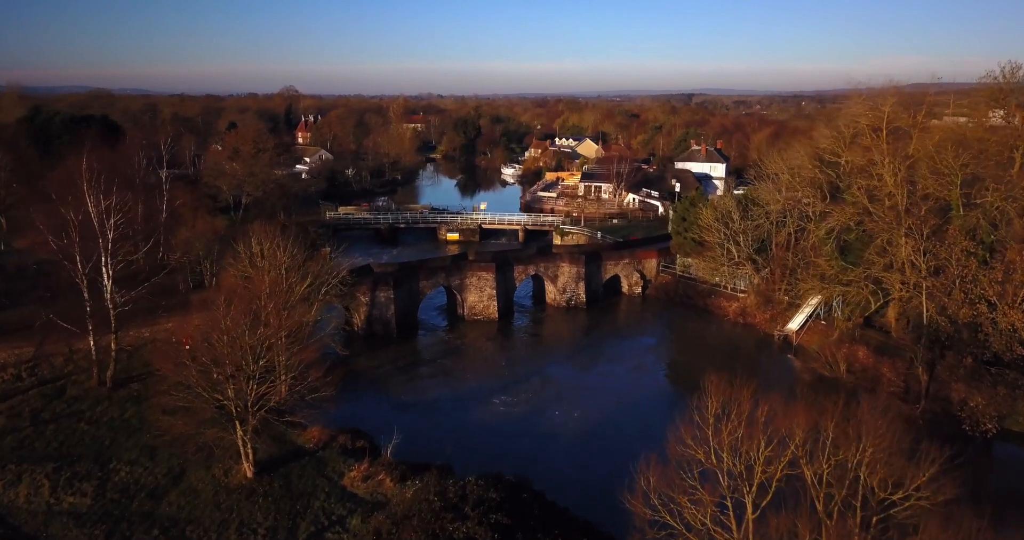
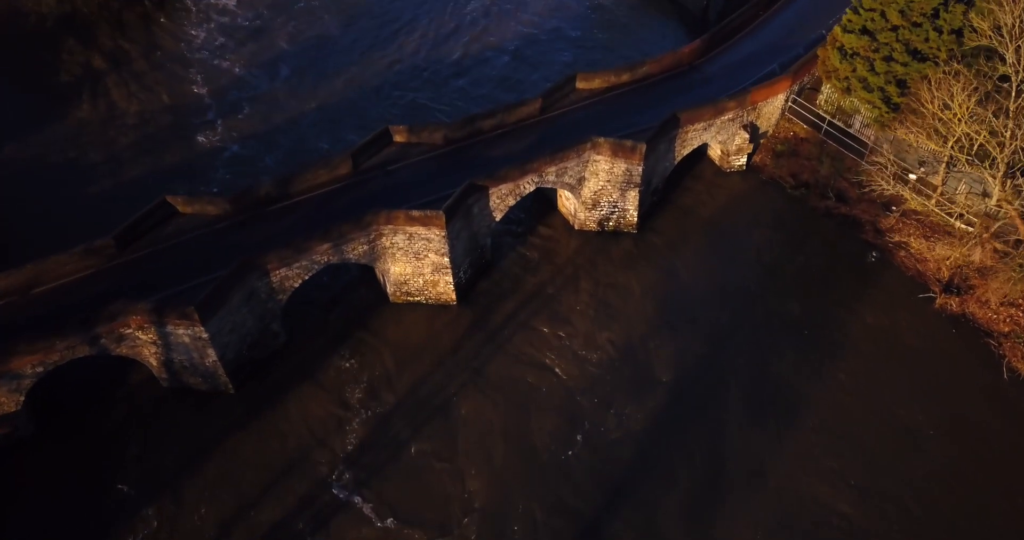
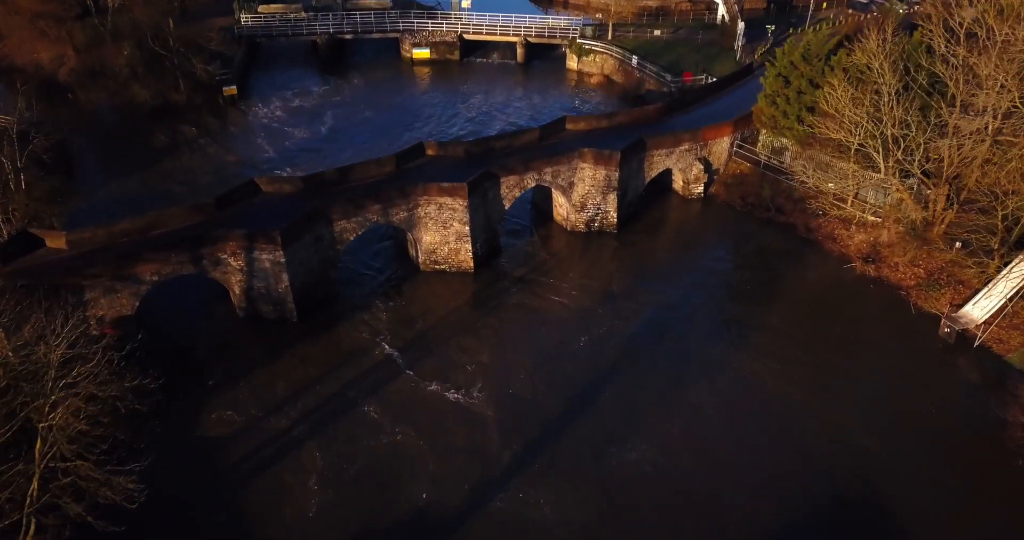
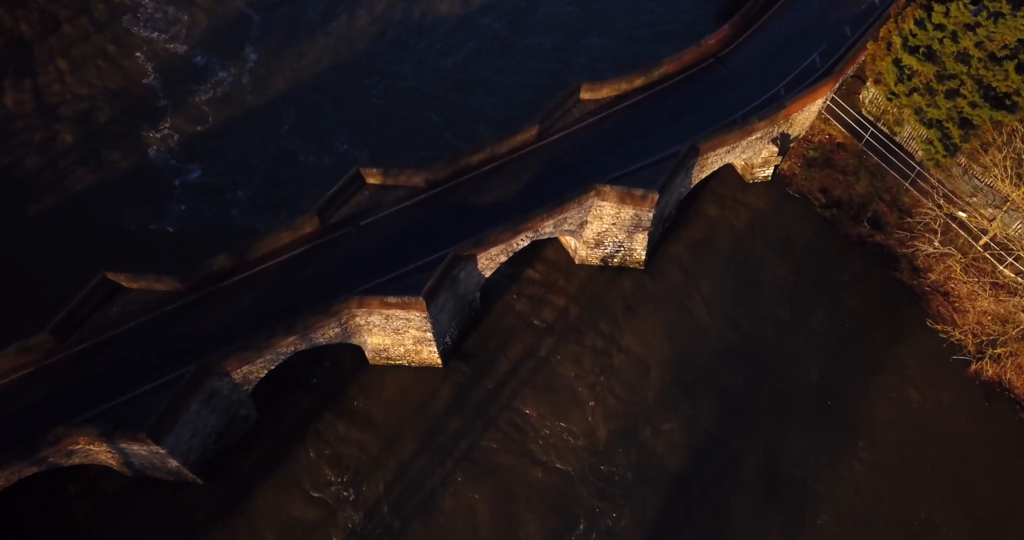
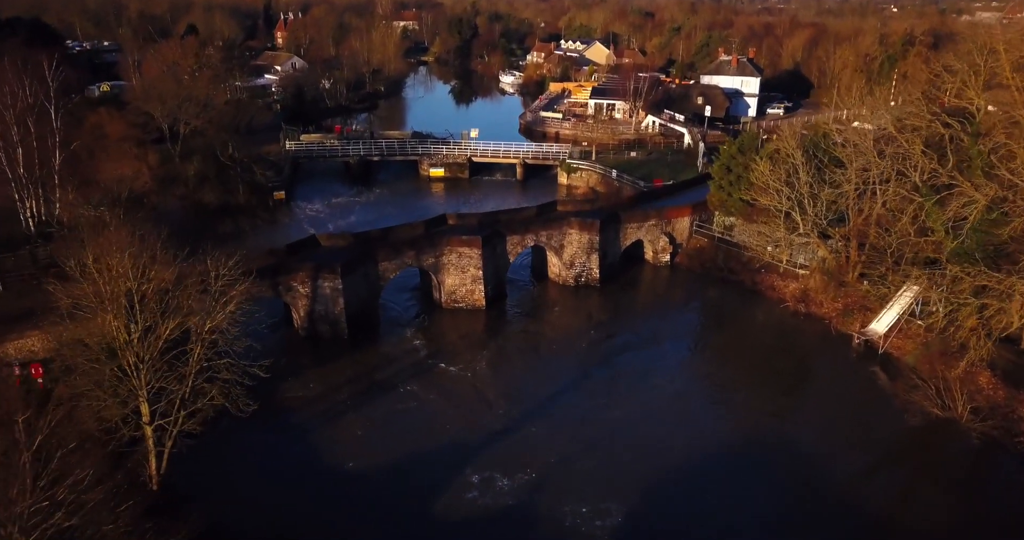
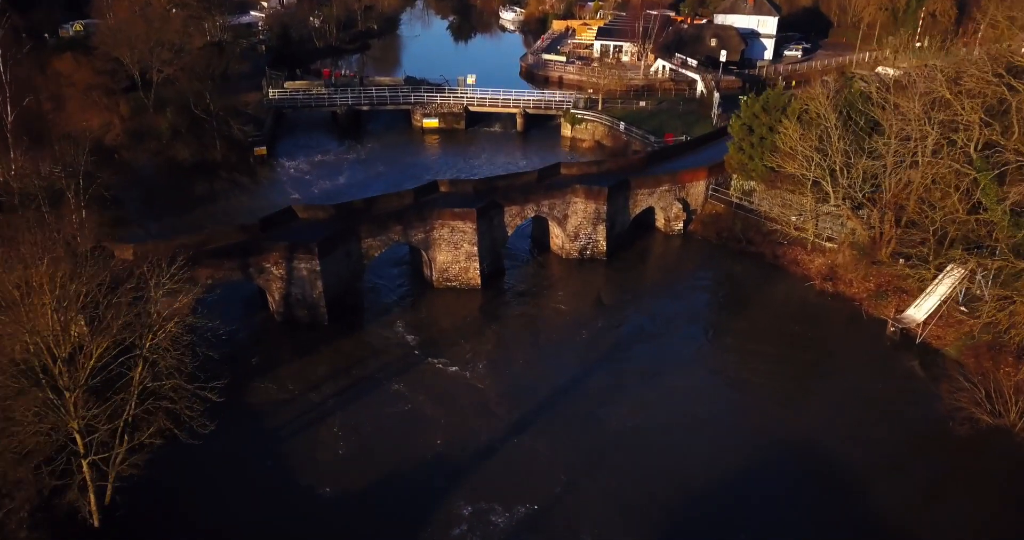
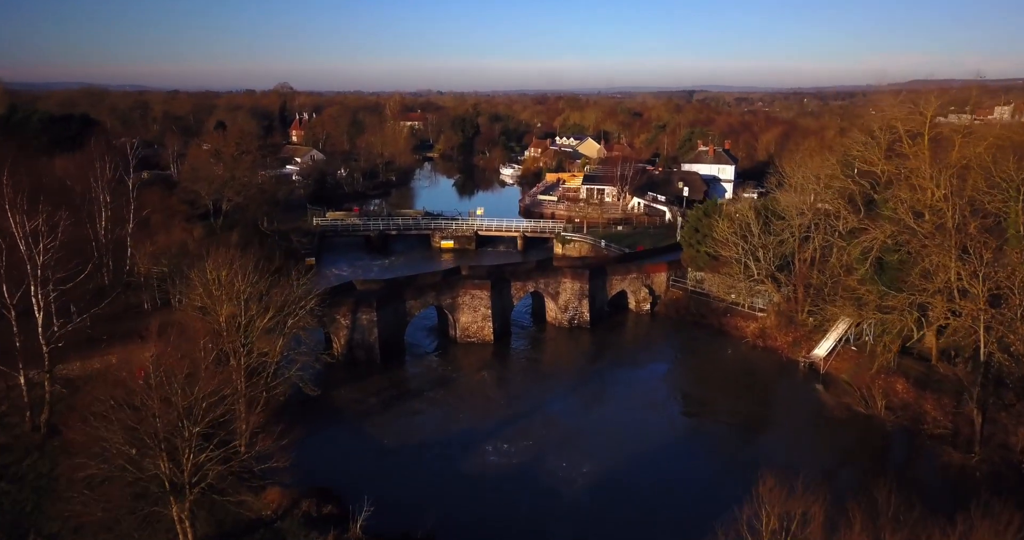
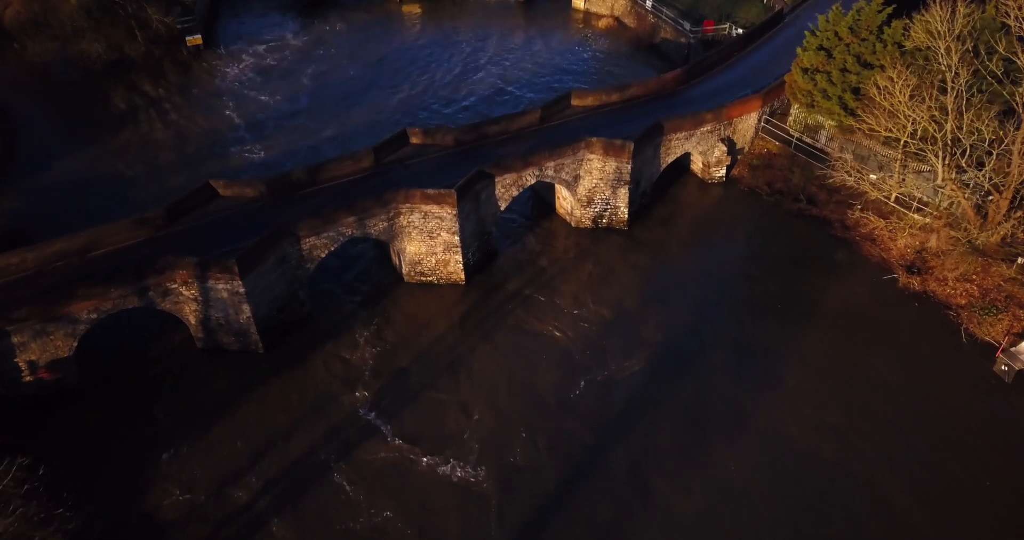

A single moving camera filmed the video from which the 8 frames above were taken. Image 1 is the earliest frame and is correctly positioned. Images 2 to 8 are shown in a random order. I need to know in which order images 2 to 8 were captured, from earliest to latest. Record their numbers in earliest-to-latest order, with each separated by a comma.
7, 5, 6, 3, 8, 2, 4
